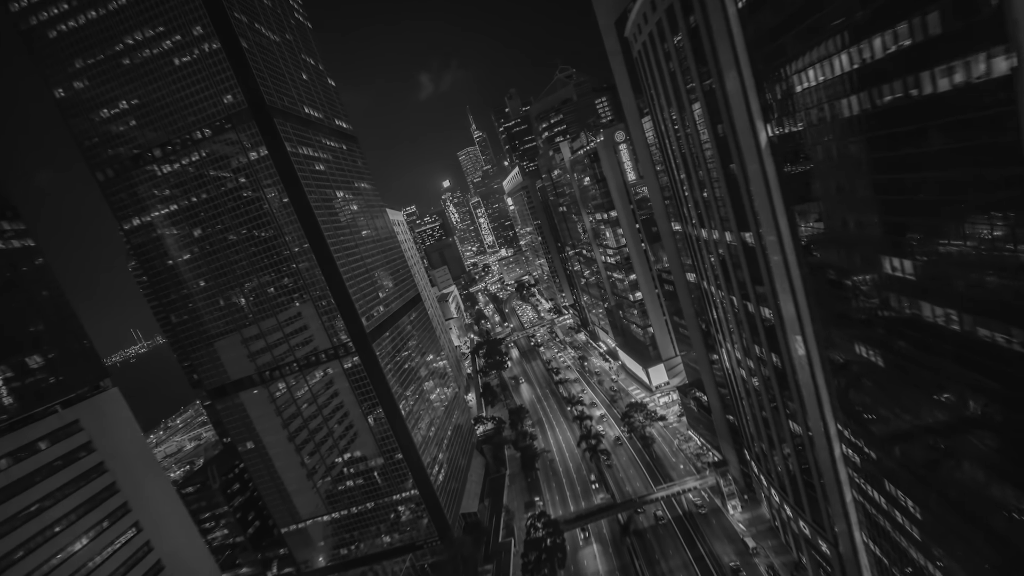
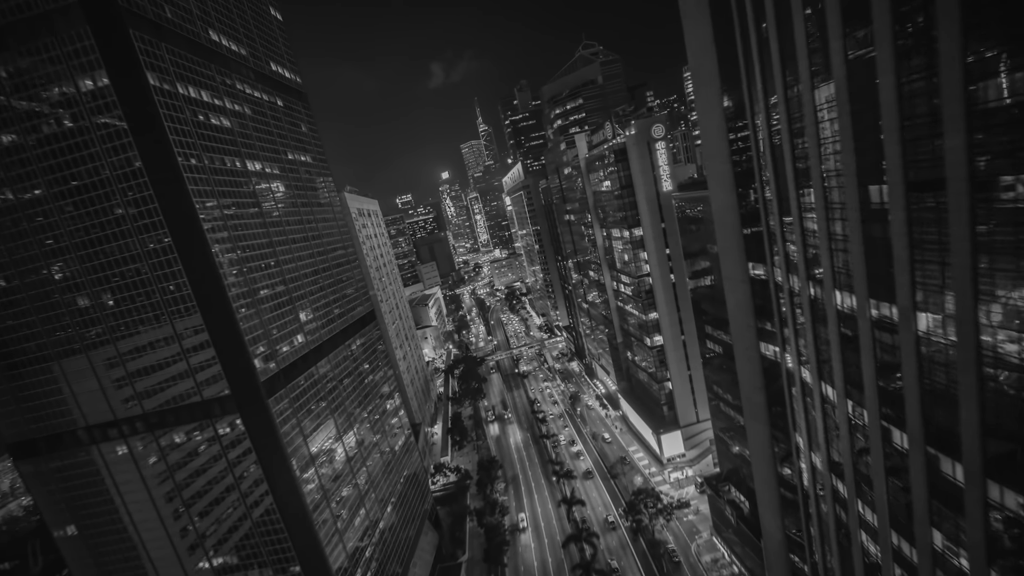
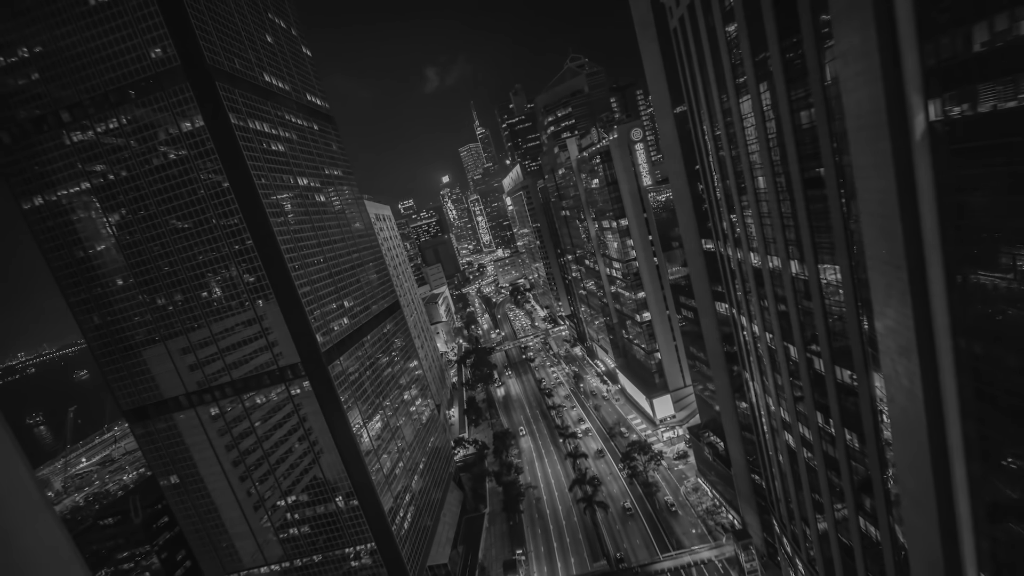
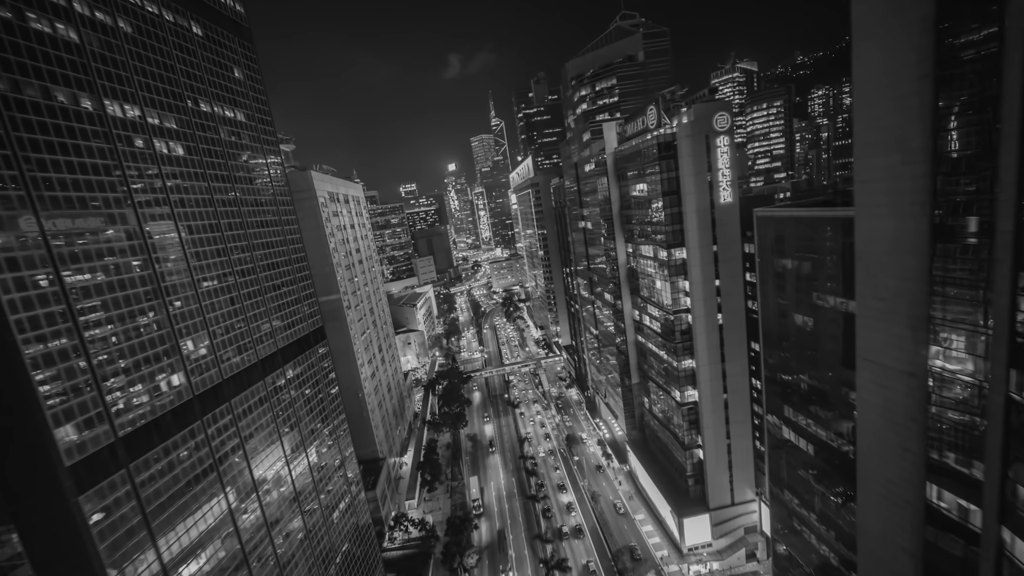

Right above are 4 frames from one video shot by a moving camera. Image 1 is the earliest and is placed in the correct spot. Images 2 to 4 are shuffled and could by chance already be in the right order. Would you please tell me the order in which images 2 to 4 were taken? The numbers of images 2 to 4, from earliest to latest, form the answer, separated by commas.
3, 2, 4
